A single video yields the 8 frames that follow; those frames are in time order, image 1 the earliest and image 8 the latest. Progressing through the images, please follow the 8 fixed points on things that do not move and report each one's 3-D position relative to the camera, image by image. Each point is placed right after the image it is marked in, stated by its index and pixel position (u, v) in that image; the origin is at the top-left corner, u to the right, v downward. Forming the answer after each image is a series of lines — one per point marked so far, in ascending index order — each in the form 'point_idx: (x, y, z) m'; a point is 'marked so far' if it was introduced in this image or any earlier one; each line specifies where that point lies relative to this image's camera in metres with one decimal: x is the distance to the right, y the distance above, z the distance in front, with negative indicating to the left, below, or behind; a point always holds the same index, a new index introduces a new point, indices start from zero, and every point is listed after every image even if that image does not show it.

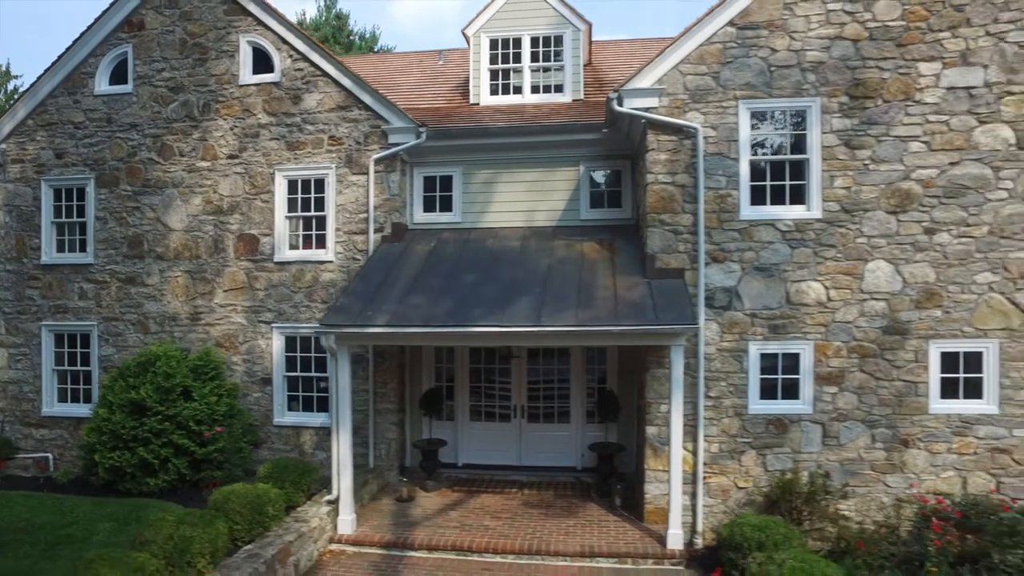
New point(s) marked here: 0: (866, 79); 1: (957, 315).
0: (+5.5, +3.3, +7.9) m
1: (+6.9, -0.4, +7.8) m
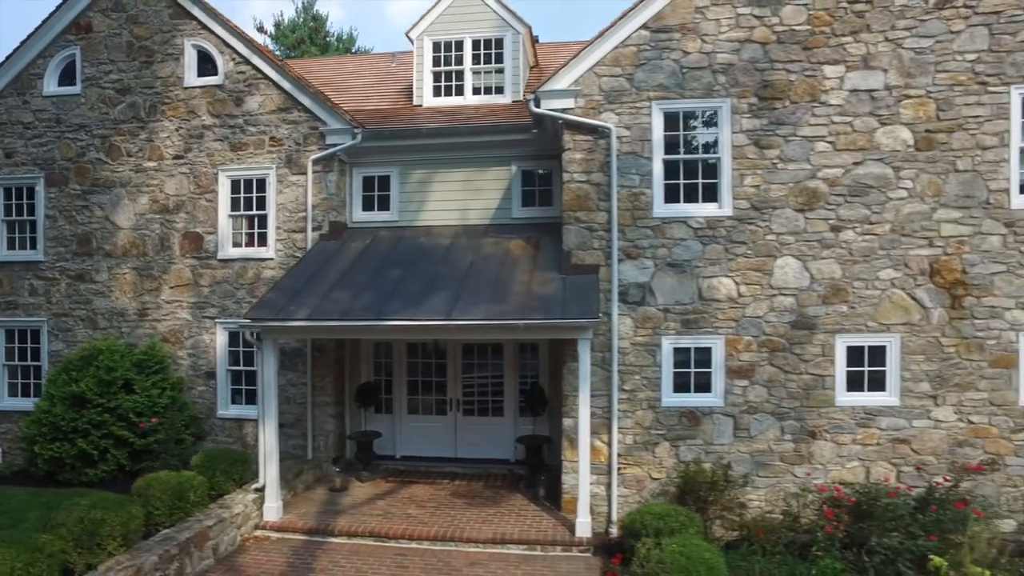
0: (+4.2, +3.3, +8.2) m
1: (+5.6, -0.3, +8.0) m
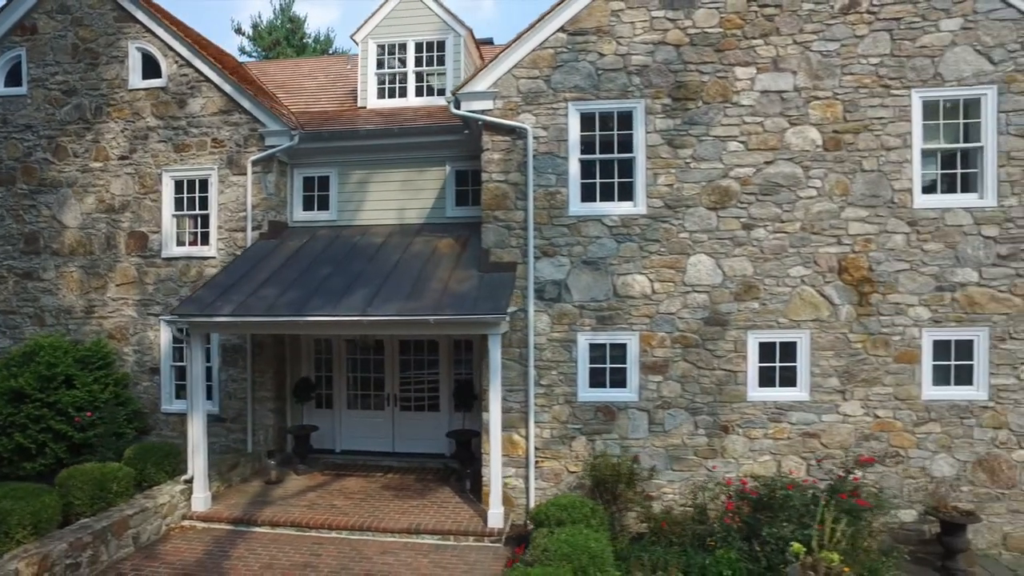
0: (+2.9, +3.4, +8.3) m
1: (+4.2, -0.3, +8.2) m
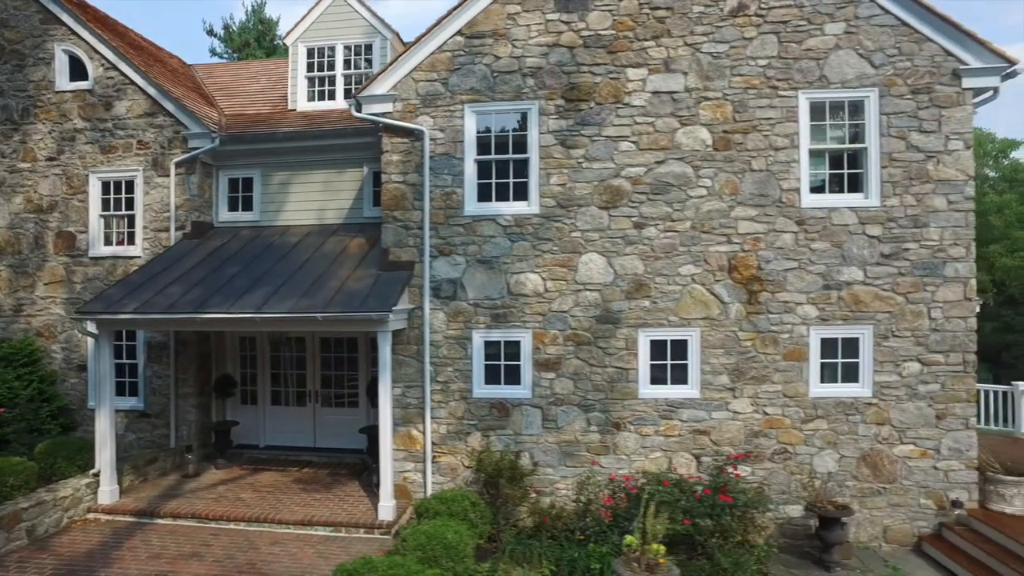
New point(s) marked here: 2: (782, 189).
0: (+1.1, +3.4, +8.5) m
1: (+2.5, -0.3, +8.3) m
2: (+4.4, +1.6, +8.2) m
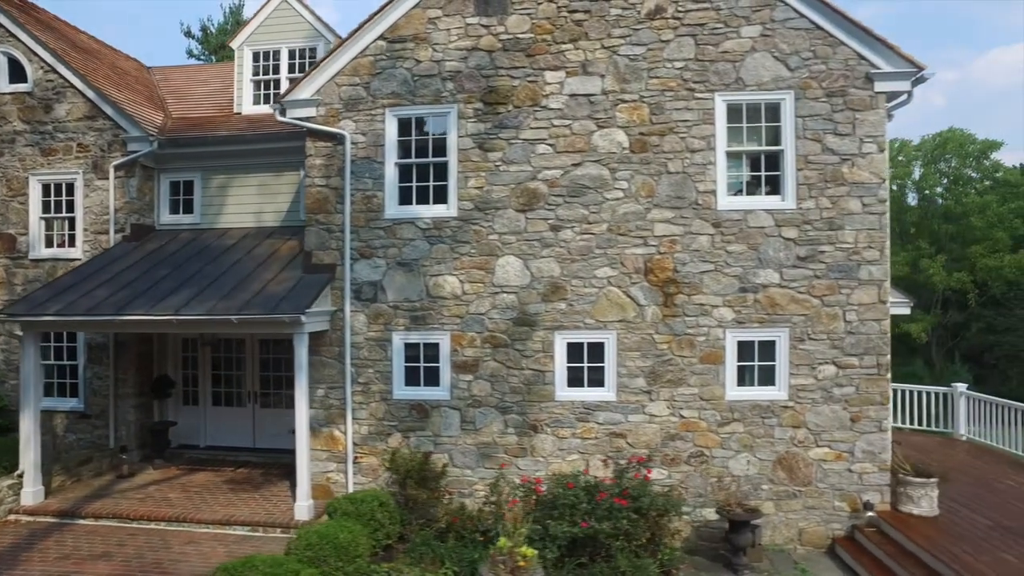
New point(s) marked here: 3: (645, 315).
0: (-0.2, +3.4, +8.5) m
1: (+1.1, -0.3, +8.4) m
2: (+3.0, +1.6, +8.2) m
3: (+2.1, -0.4, +8.3) m
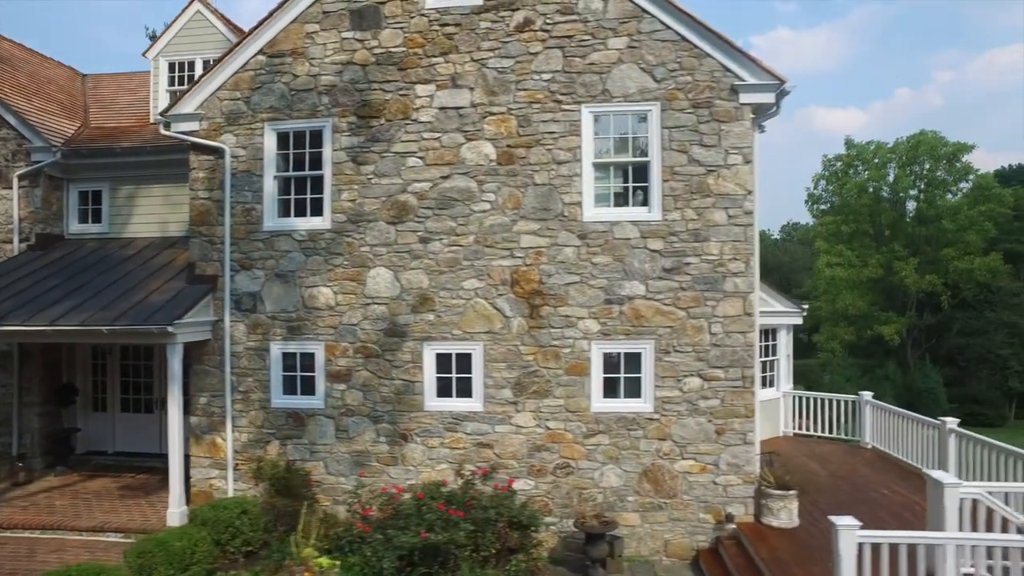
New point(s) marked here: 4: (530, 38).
0: (-2.4, +3.2, +8.6) m
1: (-1.1, -0.5, +8.4) m
2: (+0.8, +1.4, +8.2) m
3: (0.0, -0.6, +8.3) m
4: (+0.3, +4.1, +8.4) m
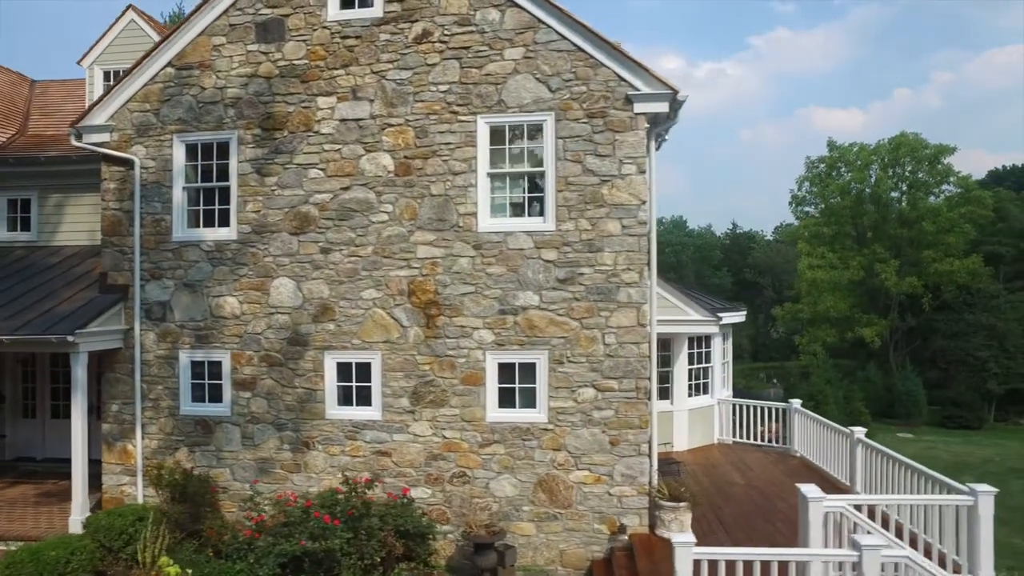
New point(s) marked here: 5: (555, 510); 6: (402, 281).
0: (-4.1, +3.0, +8.7) m
1: (-2.7, -0.7, +8.5) m
2: (-0.8, +1.2, +8.3) m
3: (-1.7, -0.8, +8.4) m
4: (-1.4, +4.0, +8.4) m
5: (+0.7, -3.6, +8.2) m
6: (-1.8, +0.1, +8.4) m
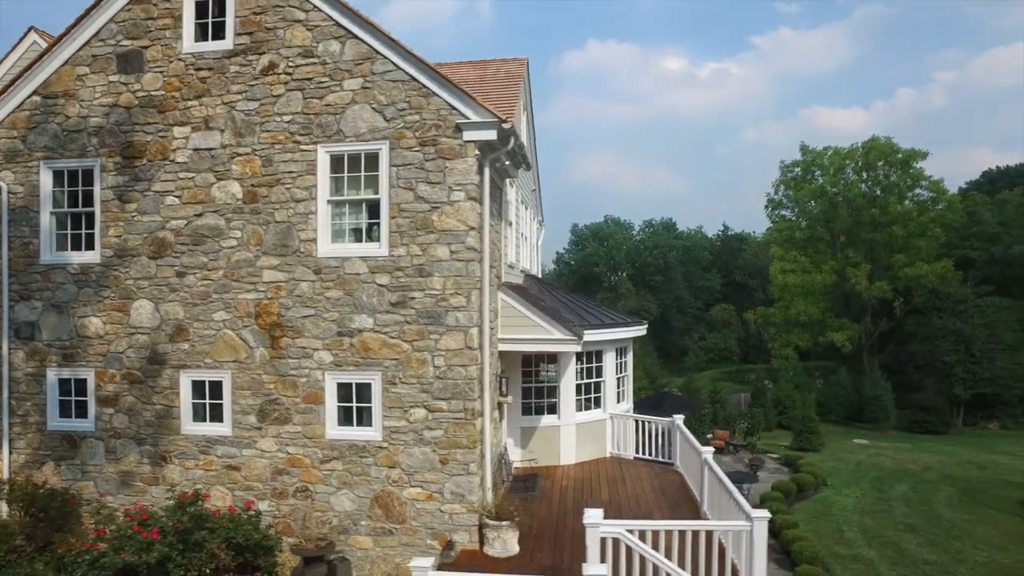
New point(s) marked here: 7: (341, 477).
0: (-6.8, +2.6, +9.2) m
1: (-5.4, -1.1, +8.9) m
2: (-3.6, +0.8, +8.6) m
3: (-4.4, -1.2, +8.7) m
4: (-4.1, +3.6, +8.8) m
5: (-2.0, -4.0, +8.5) m
6: (-4.5, -0.3, +8.8) m
7: (-2.9, -3.2, +8.6) m
